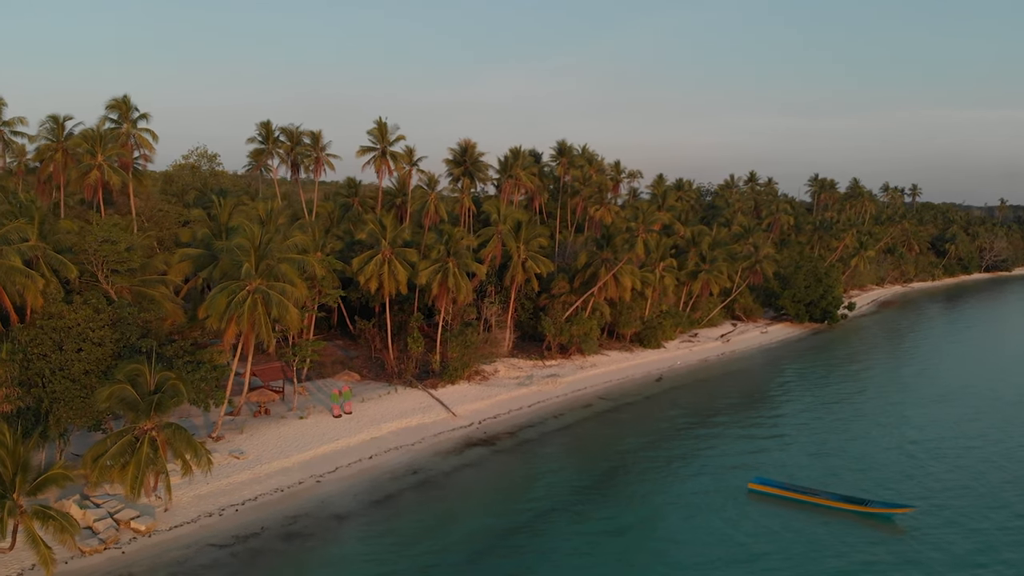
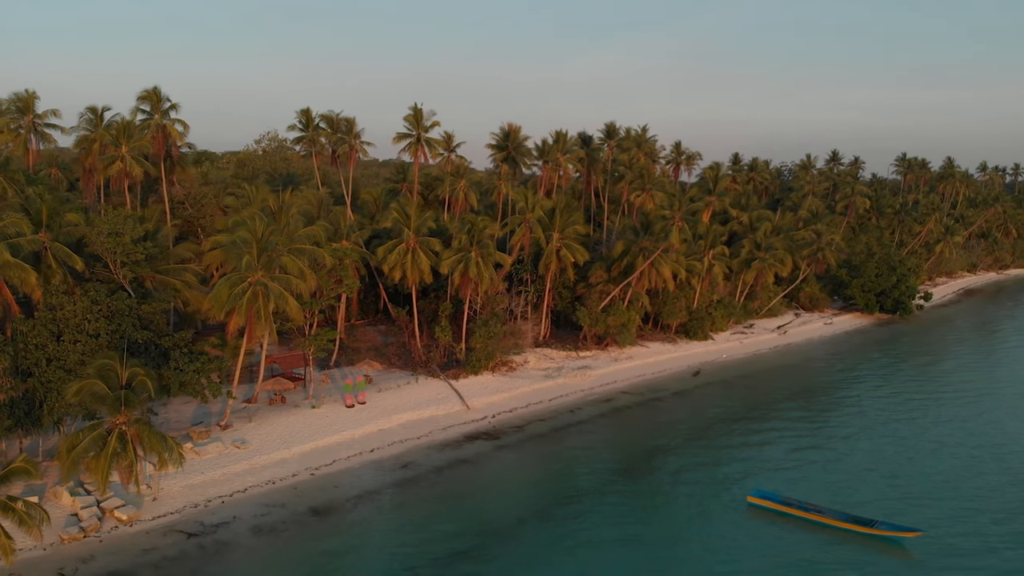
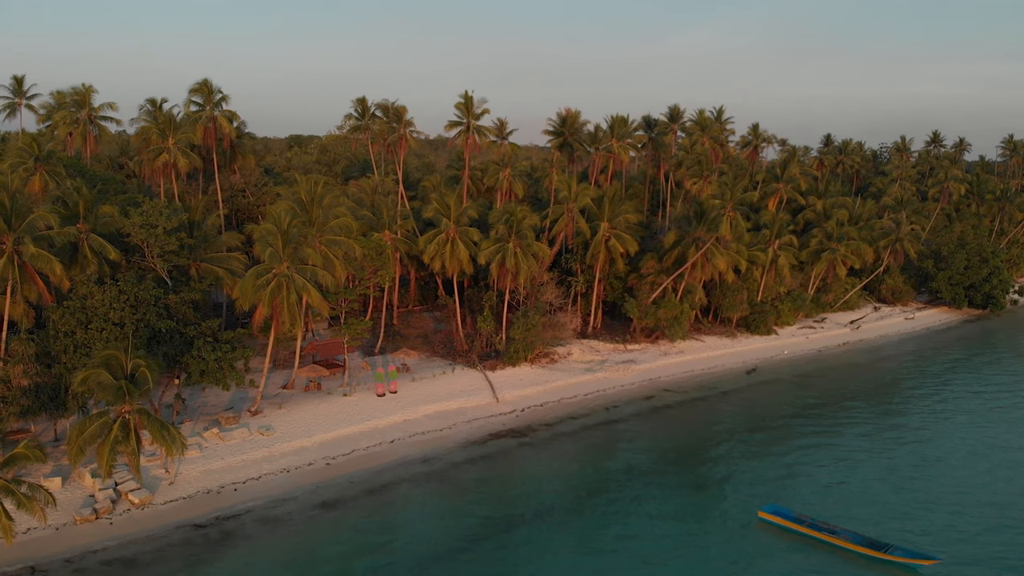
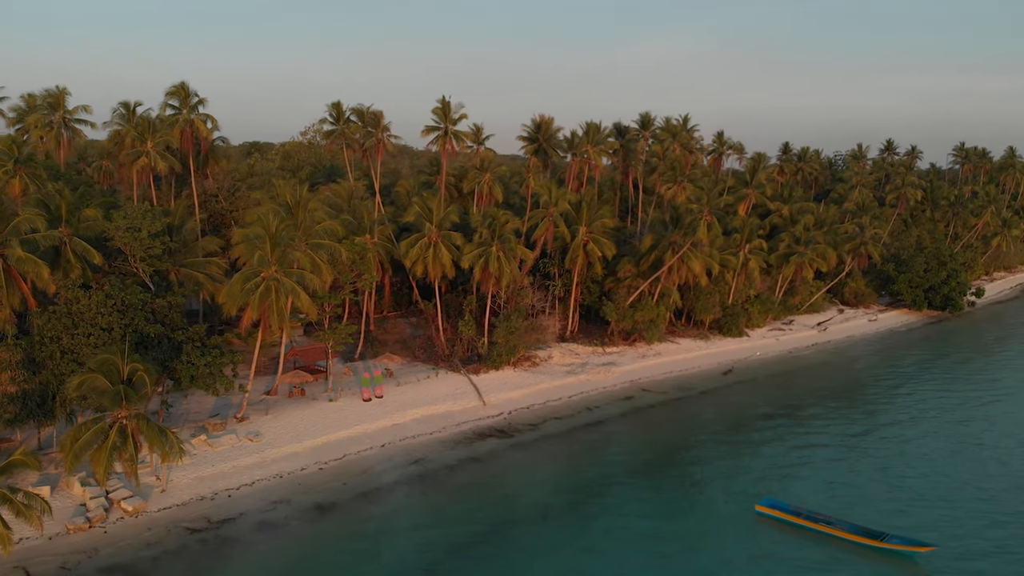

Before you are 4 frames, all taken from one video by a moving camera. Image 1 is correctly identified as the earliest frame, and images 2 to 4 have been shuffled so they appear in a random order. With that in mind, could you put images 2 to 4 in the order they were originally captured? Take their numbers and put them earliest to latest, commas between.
2, 4, 3
